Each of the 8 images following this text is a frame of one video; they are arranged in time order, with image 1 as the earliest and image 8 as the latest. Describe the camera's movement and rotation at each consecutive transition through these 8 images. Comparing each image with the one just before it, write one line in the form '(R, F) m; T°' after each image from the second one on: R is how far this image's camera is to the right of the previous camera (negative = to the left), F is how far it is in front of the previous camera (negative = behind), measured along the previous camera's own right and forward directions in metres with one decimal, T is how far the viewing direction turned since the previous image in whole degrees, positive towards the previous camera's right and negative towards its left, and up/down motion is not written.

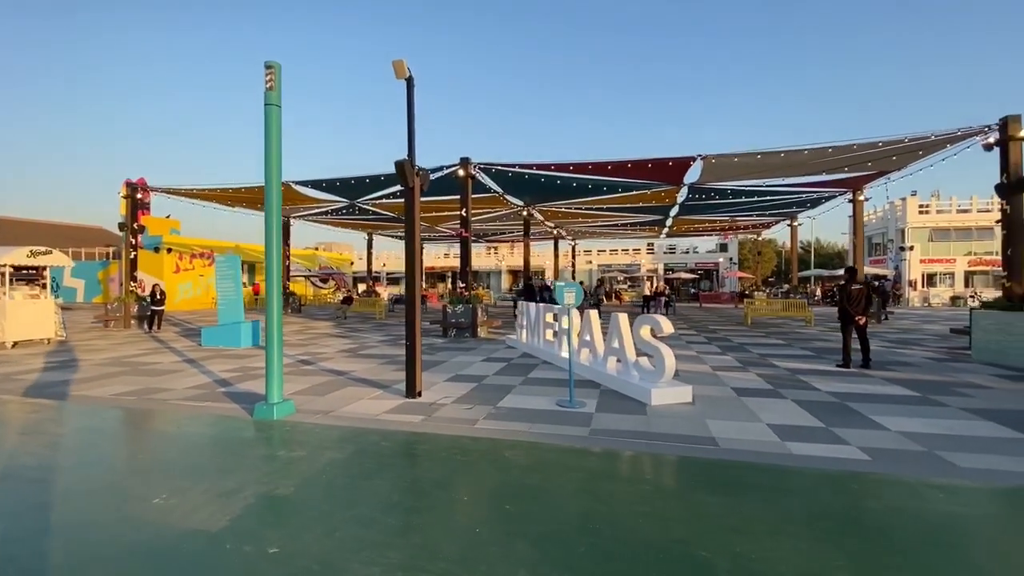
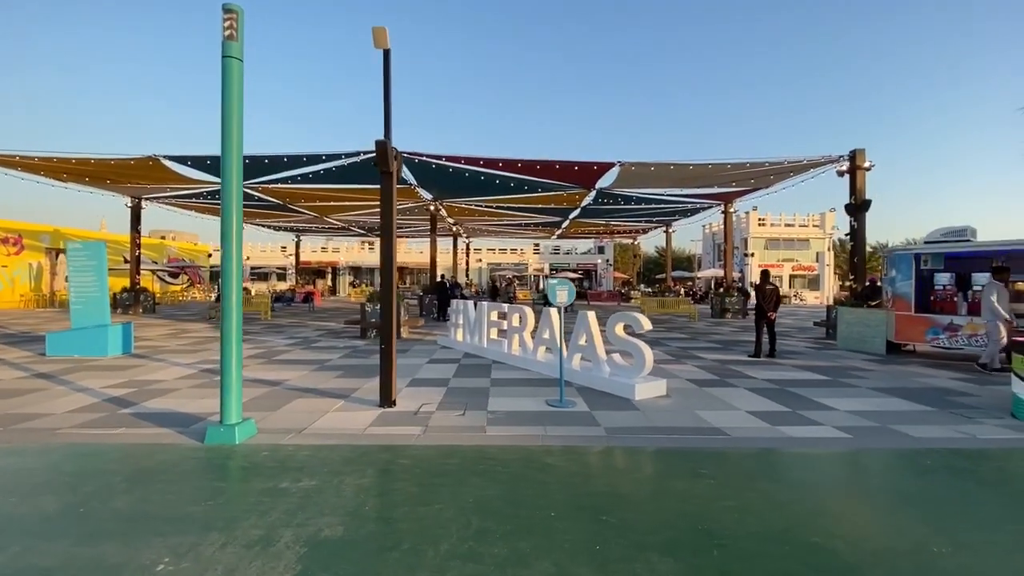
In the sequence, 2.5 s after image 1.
(-1.8, +0.6) m; +15°
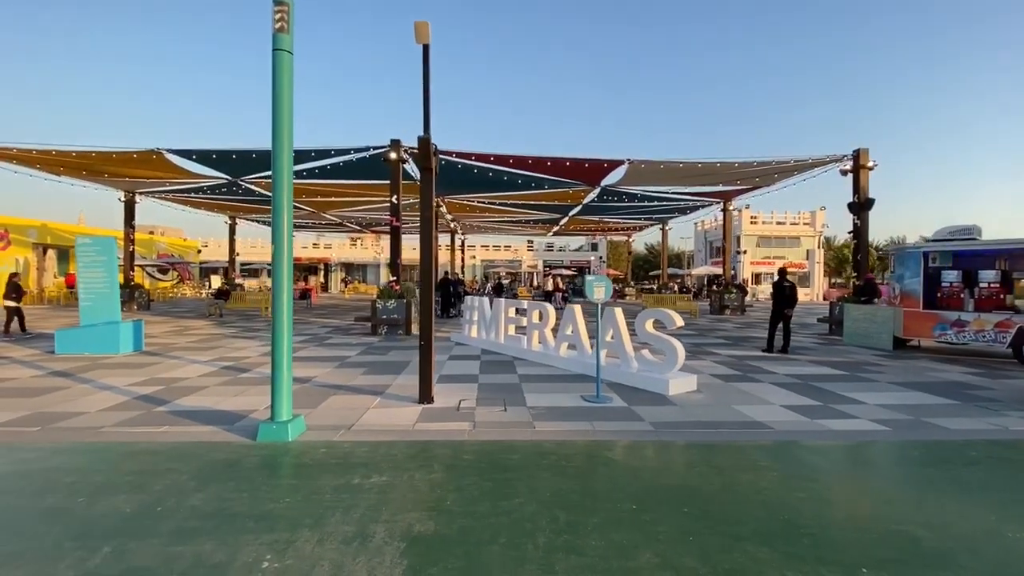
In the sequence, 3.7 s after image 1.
(-0.8, 0.0) m; +2°
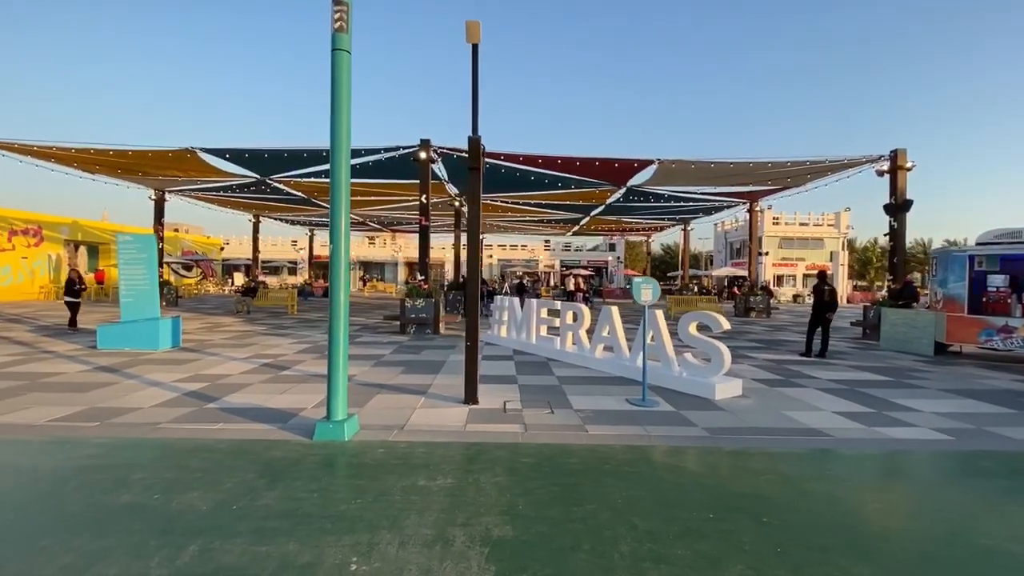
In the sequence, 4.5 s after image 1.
(-0.5, 0.0) m; -1°
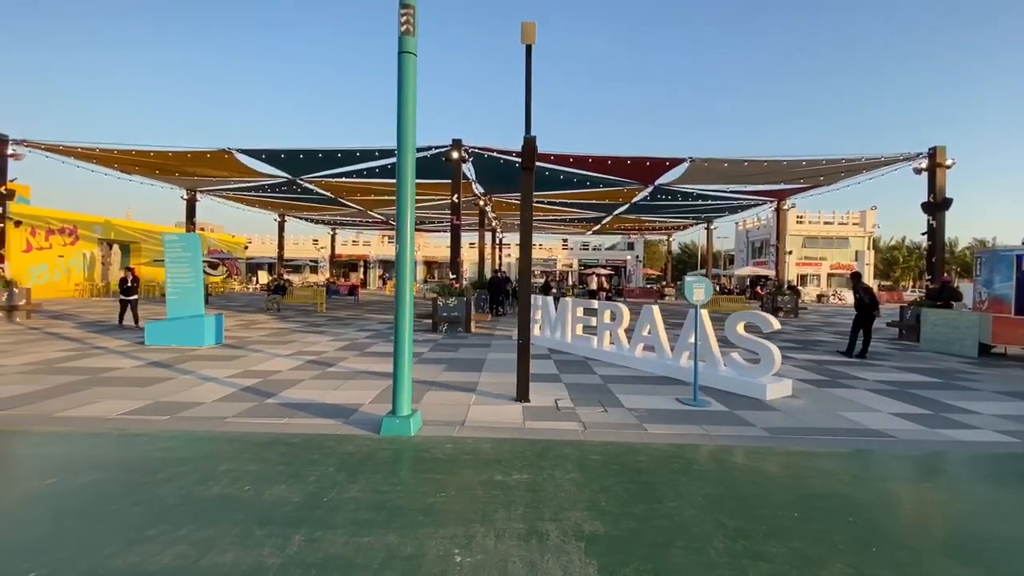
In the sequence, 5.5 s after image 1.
(-0.6, -0.1) m; -2°
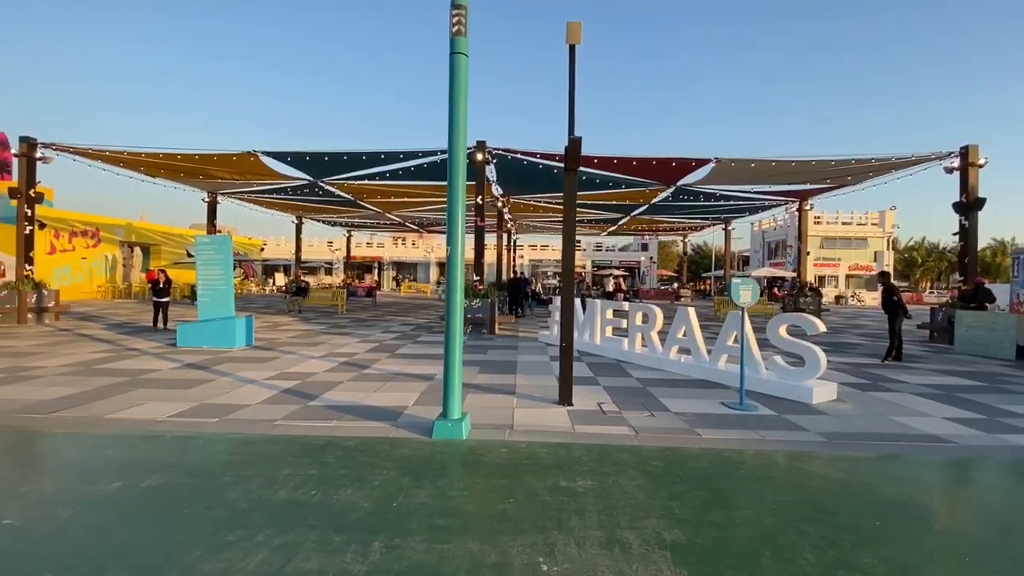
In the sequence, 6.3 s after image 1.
(-0.5, +0.1) m; -1°
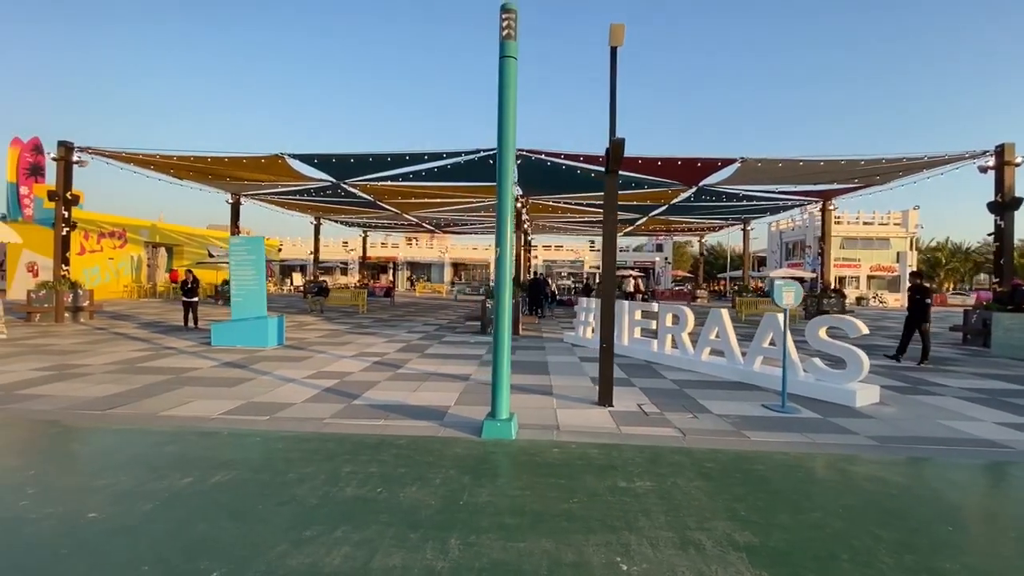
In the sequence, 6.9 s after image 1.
(-0.5, 0.0) m; -1°
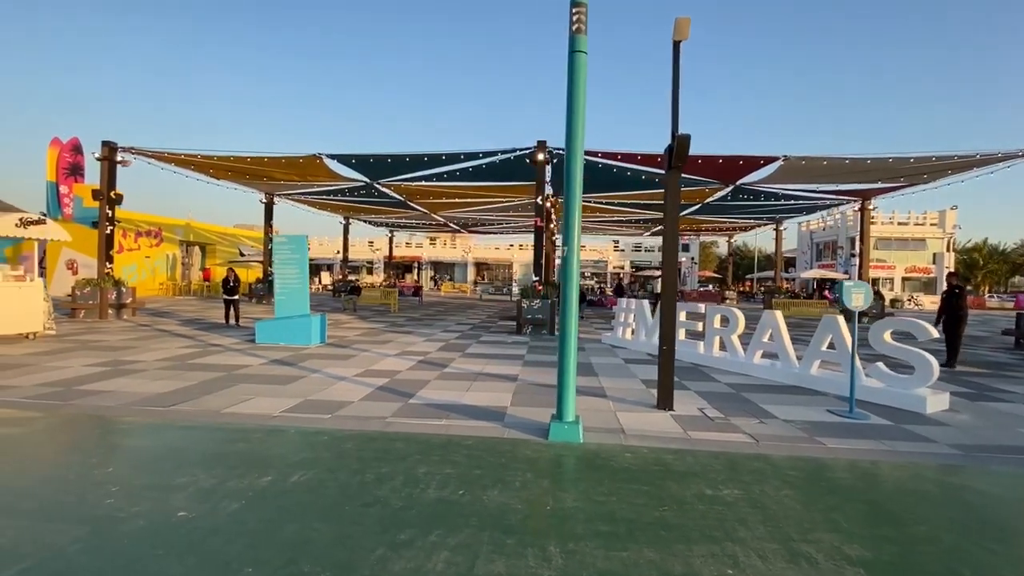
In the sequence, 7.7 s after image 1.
(-0.6, +0.1) m; -2°
